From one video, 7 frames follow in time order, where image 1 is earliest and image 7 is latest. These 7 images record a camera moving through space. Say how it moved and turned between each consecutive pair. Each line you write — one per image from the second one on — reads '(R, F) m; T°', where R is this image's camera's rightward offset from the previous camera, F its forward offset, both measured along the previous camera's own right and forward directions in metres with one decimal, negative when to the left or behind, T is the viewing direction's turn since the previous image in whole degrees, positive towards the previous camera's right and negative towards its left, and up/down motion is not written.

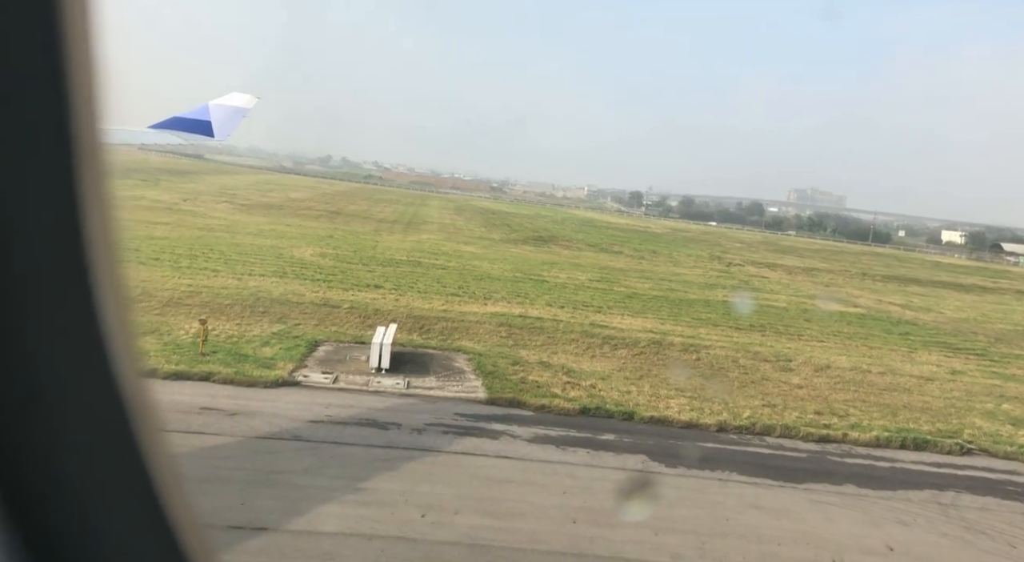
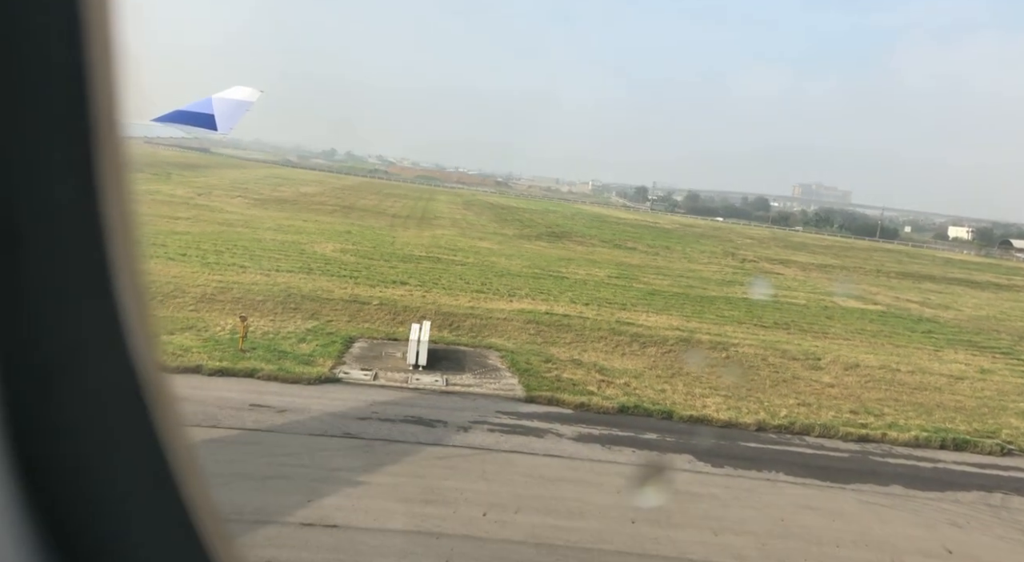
(-0.4, 0.0) m; -1°
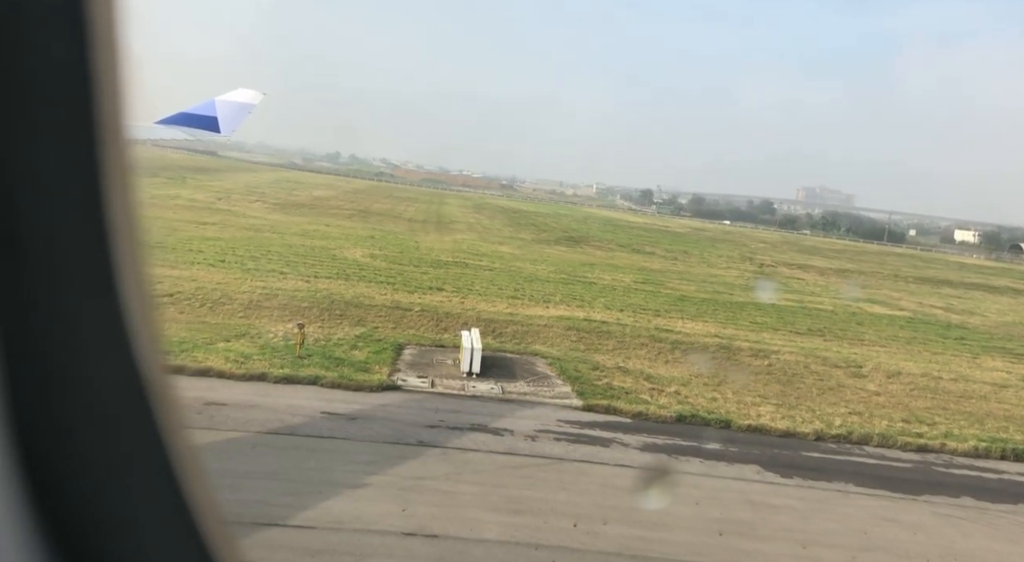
(-0.6, -0.1) m; -1°
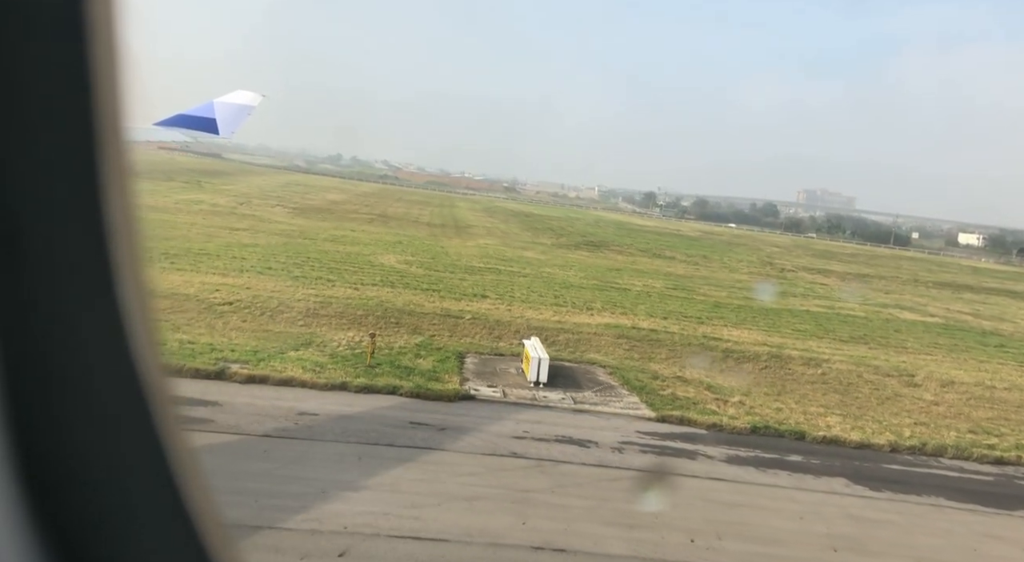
(-0.9, 0.0) m; -1°
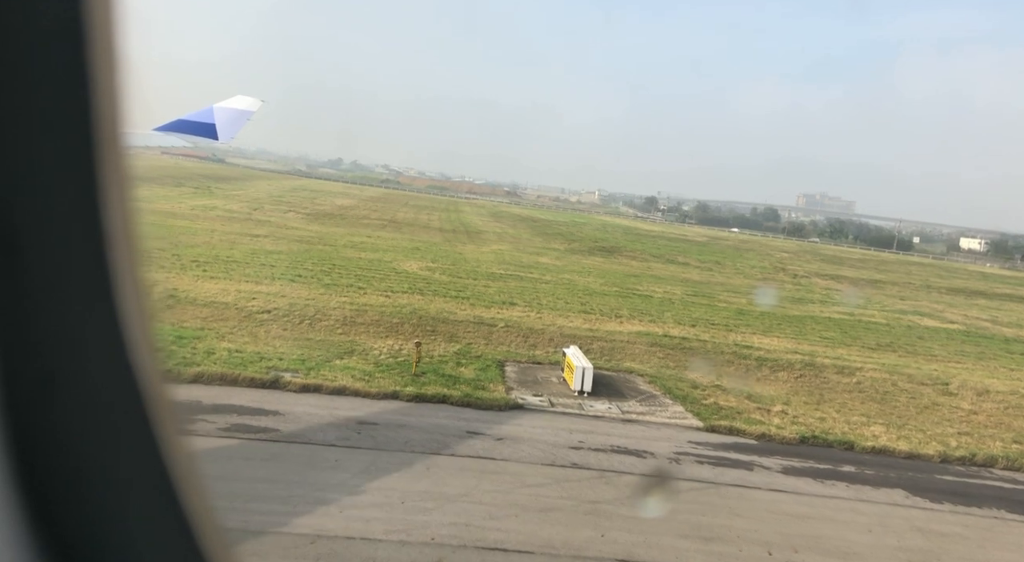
(-0.6, 0.0) m; -1°
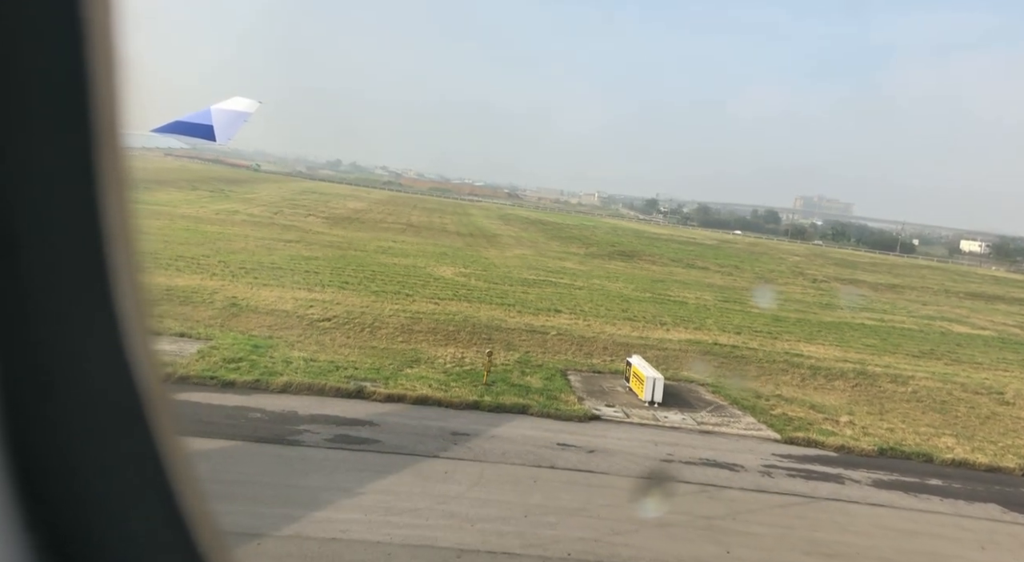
(-0.9, -0.1) m; -1°
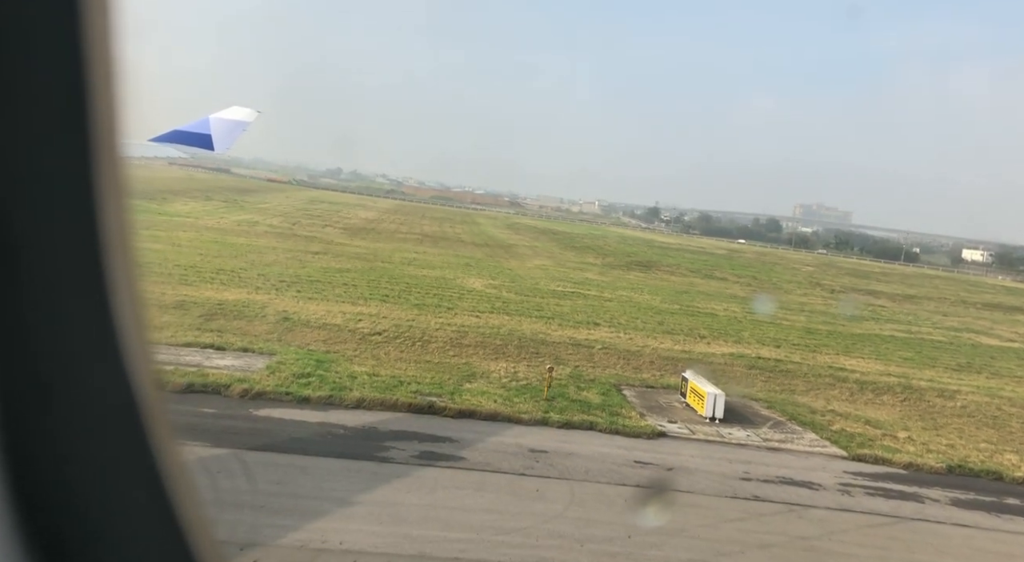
(-0.8, -0.1) m; -1°
